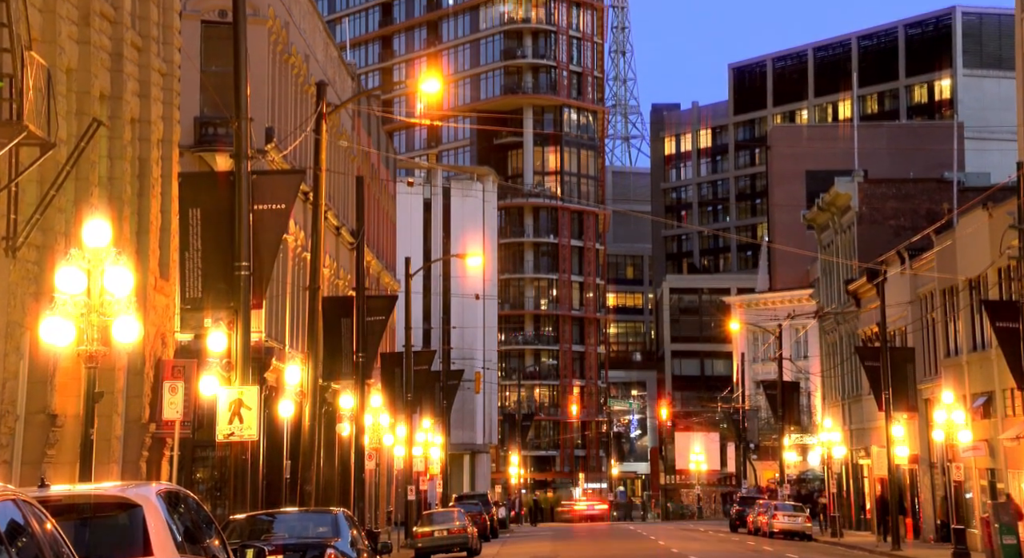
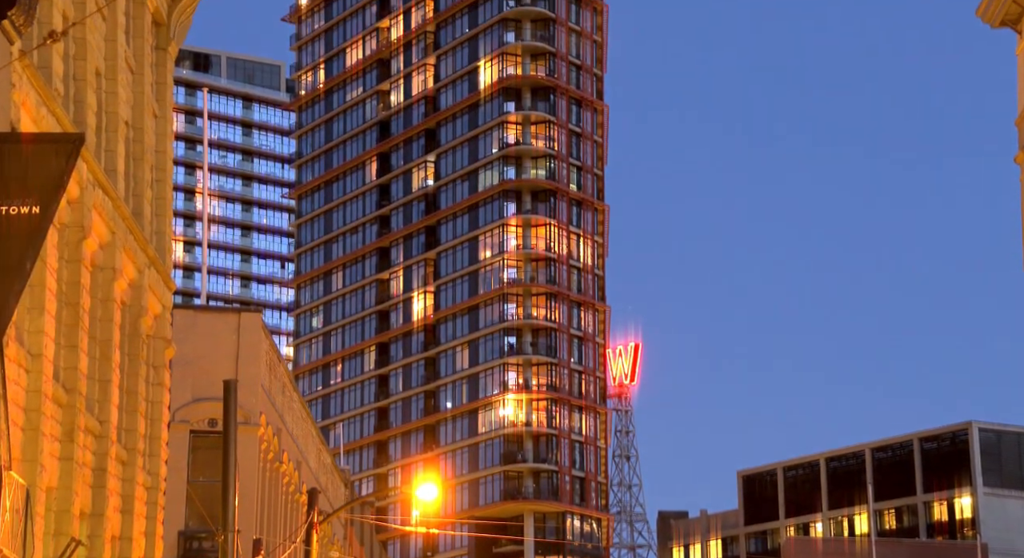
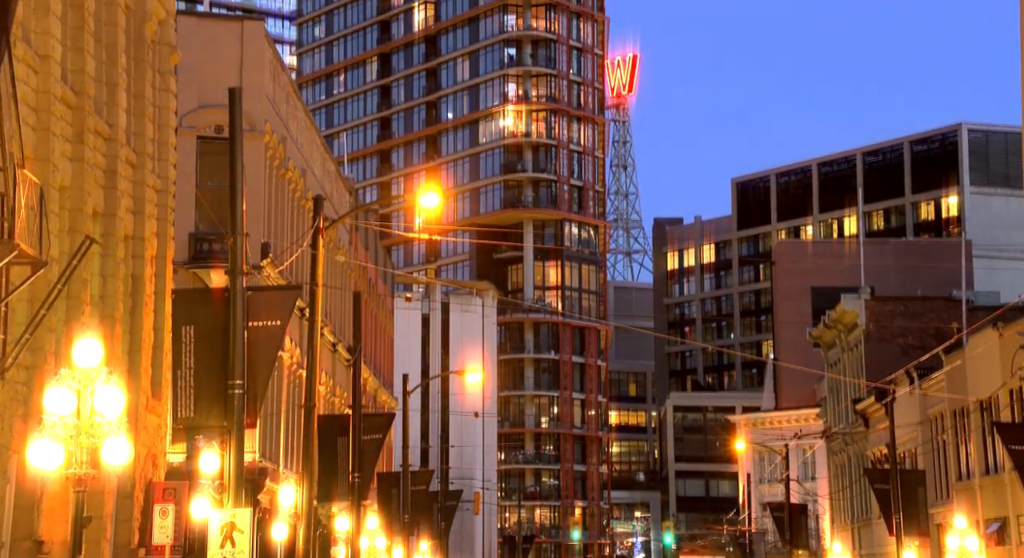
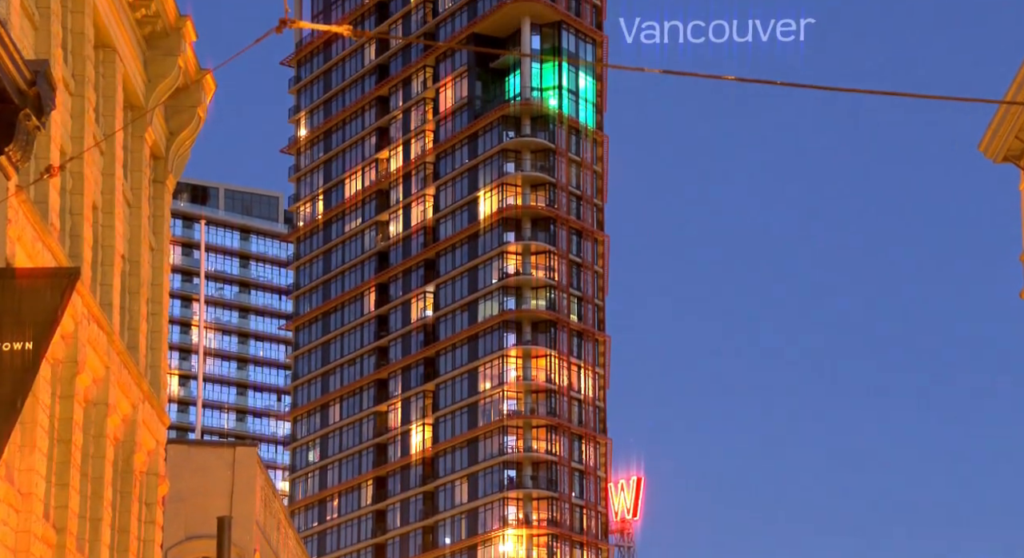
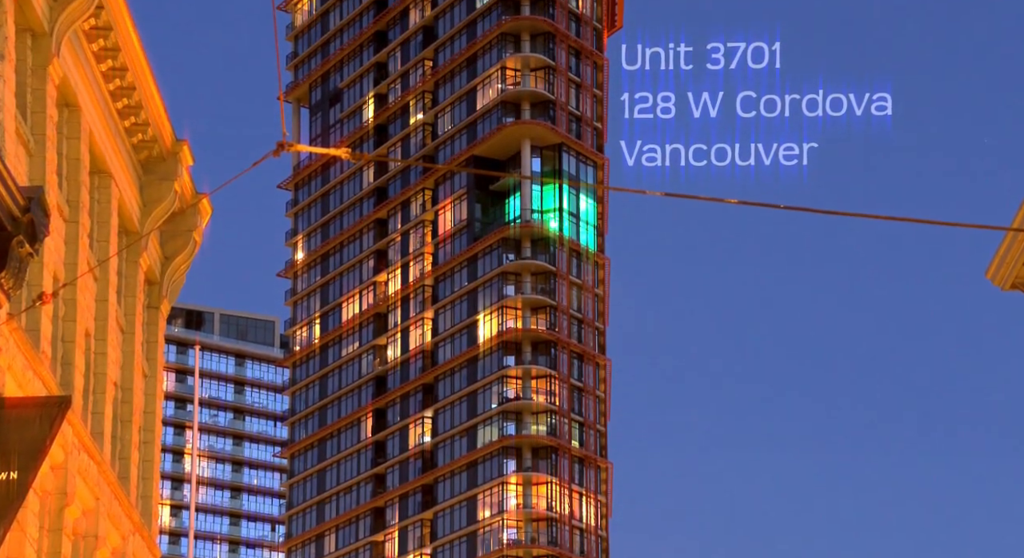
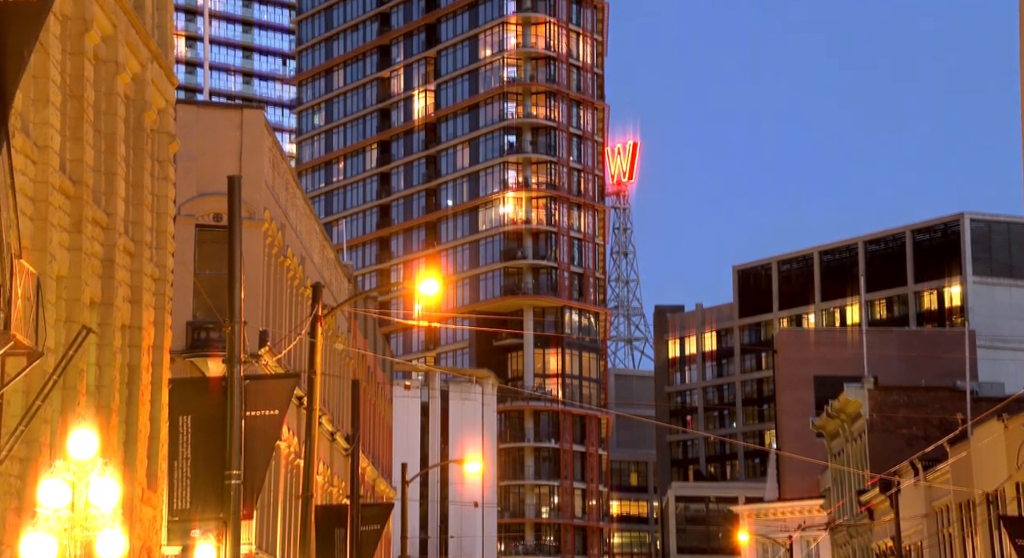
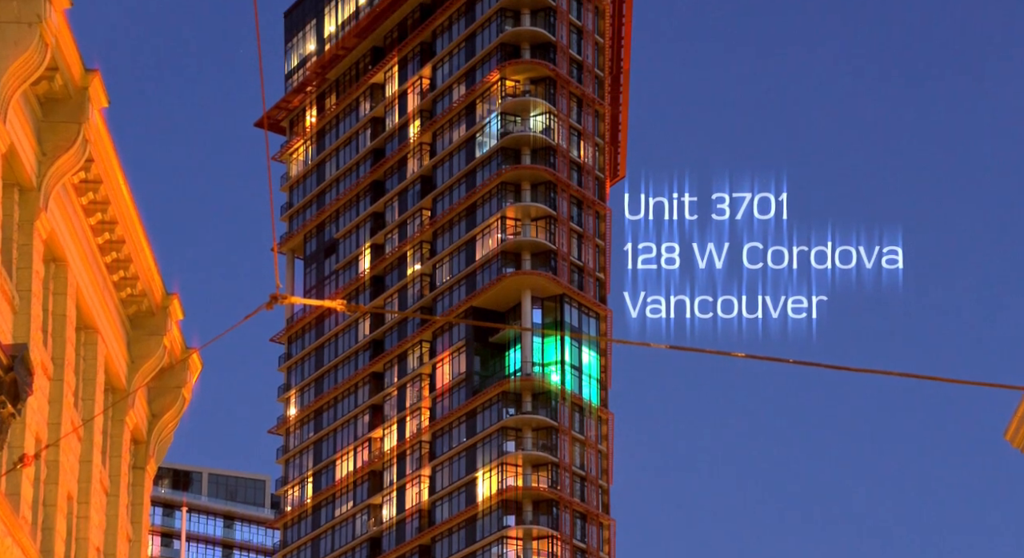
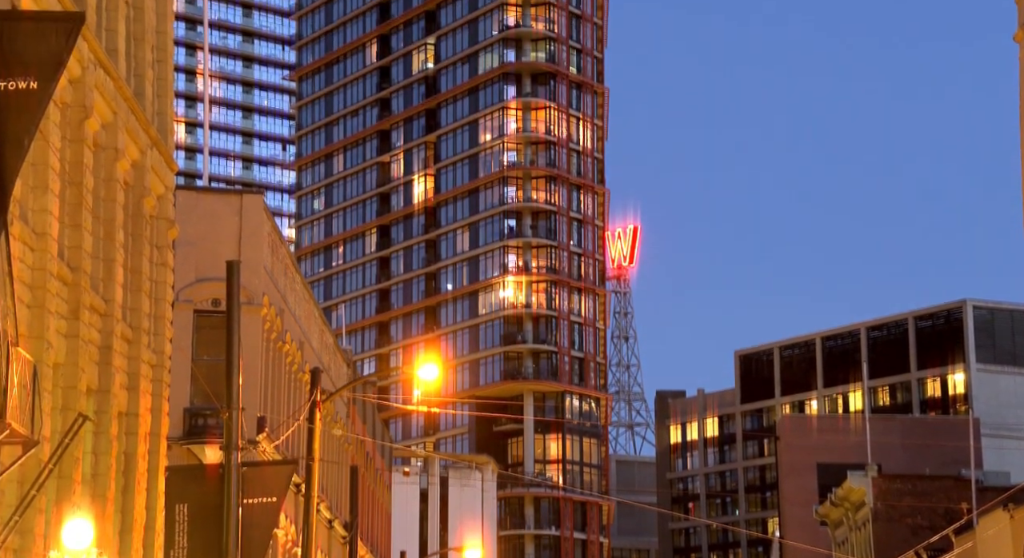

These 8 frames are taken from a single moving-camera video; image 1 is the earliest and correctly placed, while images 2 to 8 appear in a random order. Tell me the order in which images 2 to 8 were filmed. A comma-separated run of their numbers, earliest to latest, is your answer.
3, 6, 8, 2, 4, 5, 7
